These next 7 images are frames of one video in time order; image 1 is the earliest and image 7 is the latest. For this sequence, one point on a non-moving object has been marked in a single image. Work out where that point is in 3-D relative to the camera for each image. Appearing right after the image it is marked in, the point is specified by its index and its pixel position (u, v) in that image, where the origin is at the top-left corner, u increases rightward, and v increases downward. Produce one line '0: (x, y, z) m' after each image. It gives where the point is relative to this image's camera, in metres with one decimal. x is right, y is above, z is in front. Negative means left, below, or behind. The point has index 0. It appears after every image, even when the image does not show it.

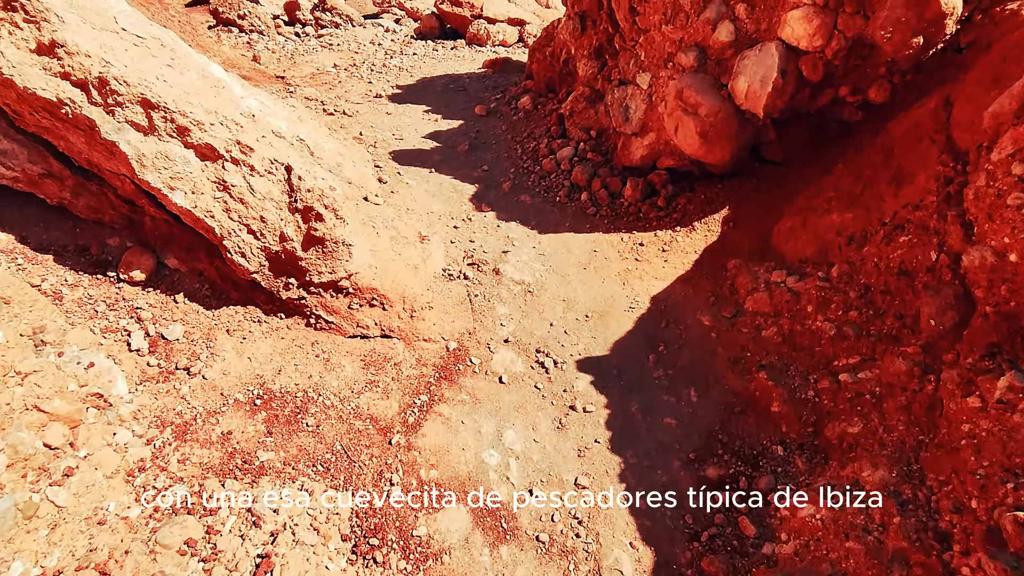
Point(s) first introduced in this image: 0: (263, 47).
0: (-3.5, +3.3, +8.1) m
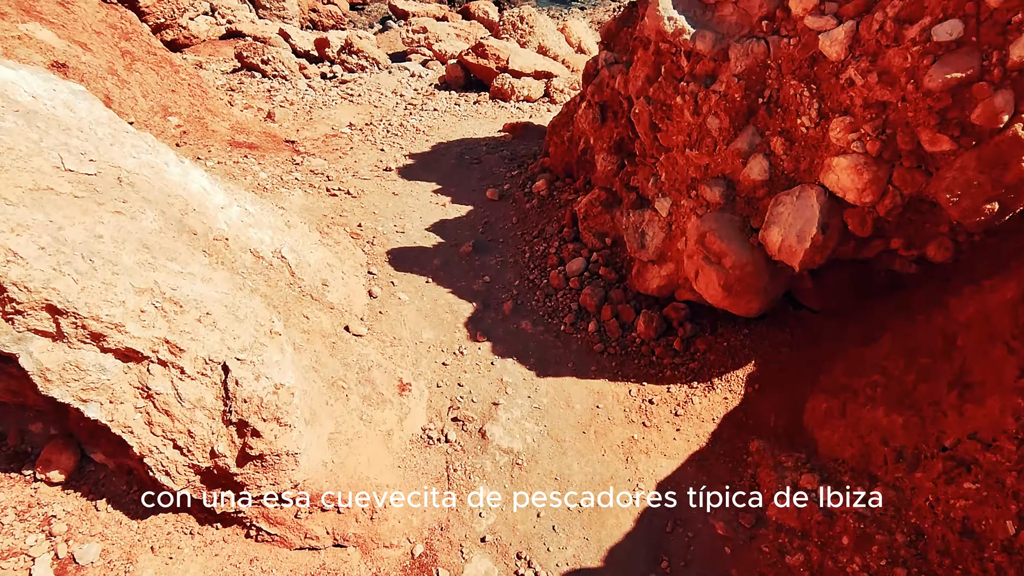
0: (-3.1, +2.5, +7.9) m
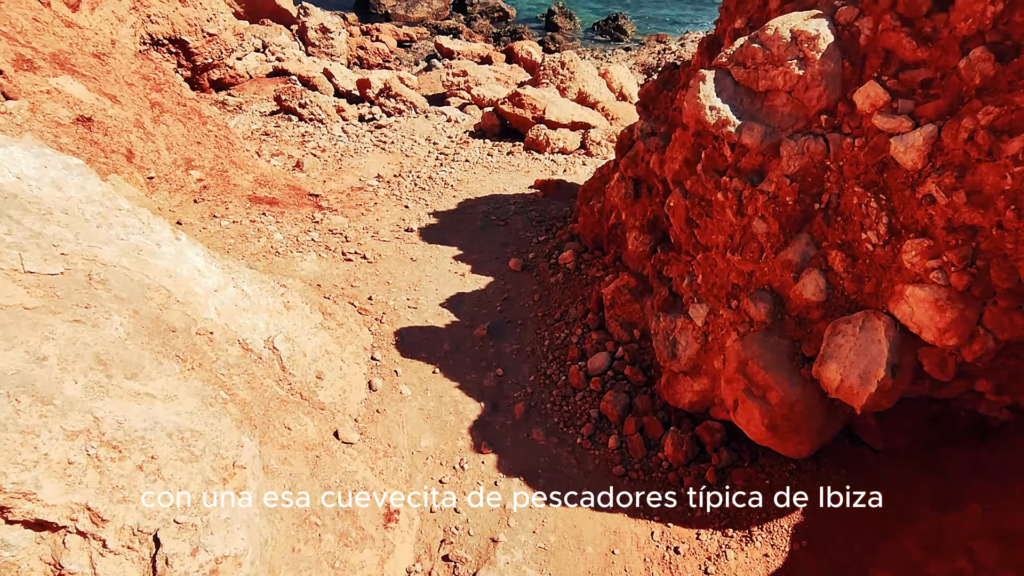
0: (-2.7, +1.9, +7.9) m
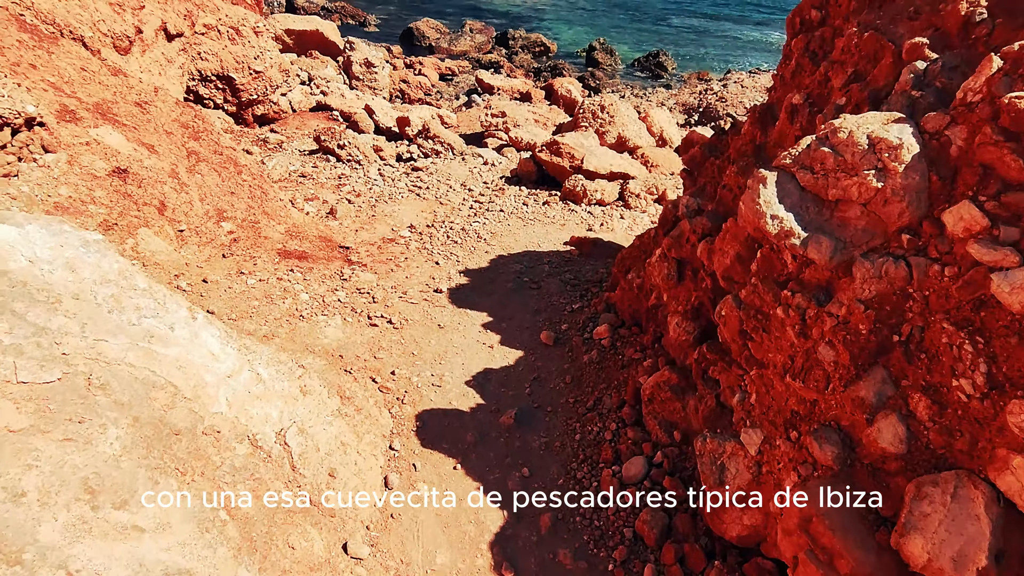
0: (-2.2, +1.3, +7.8) m
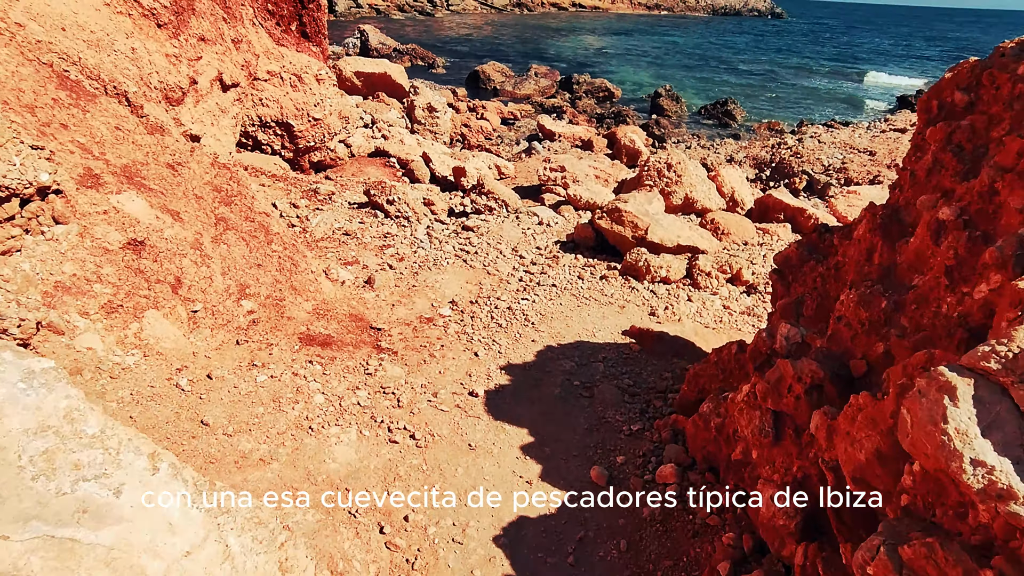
0: (-1.5, +0.4, +7.3) m
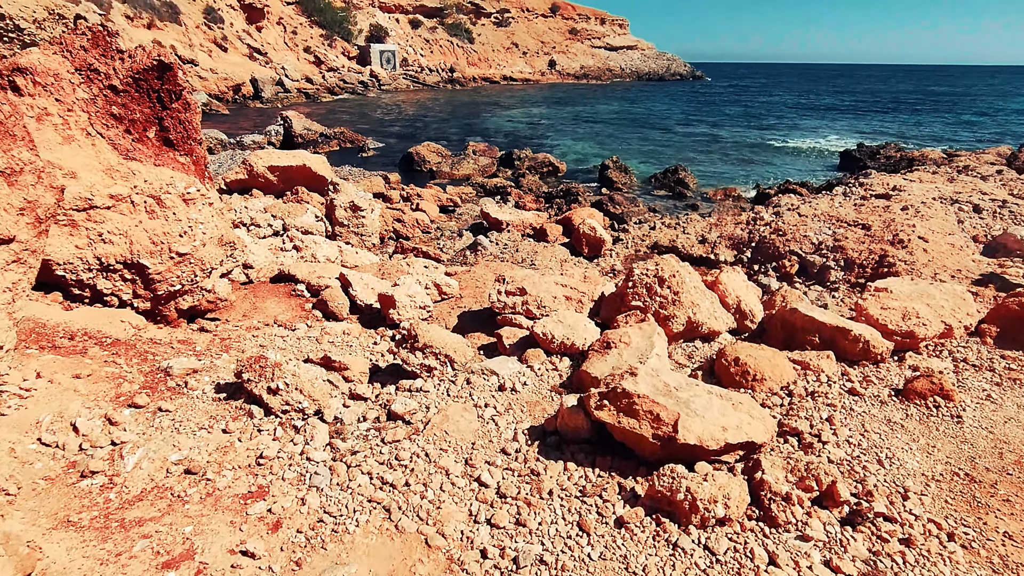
0: (-1.9, -1.7, +4.3) m
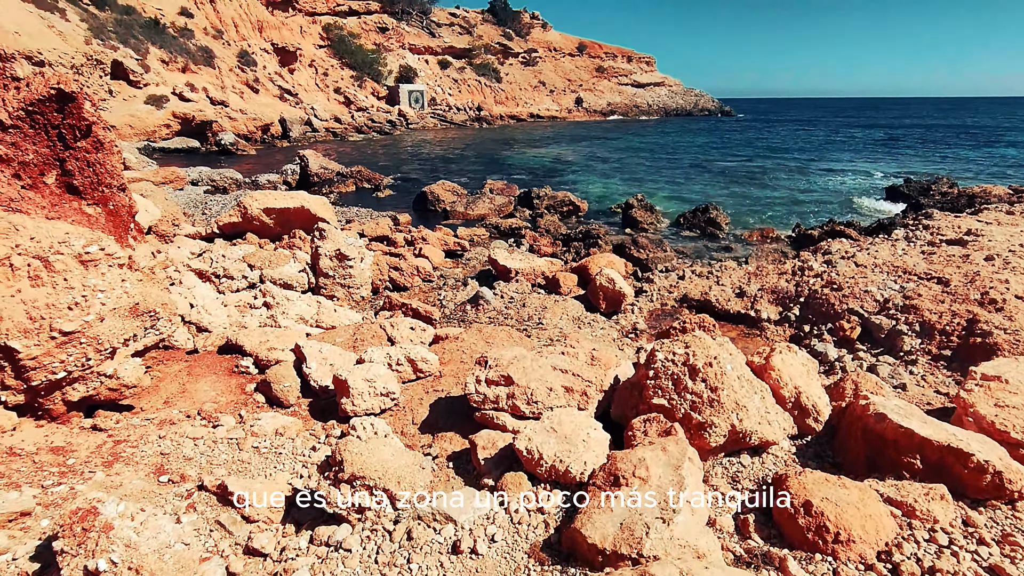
0: (-2.3, -2.4, +2.2) m
